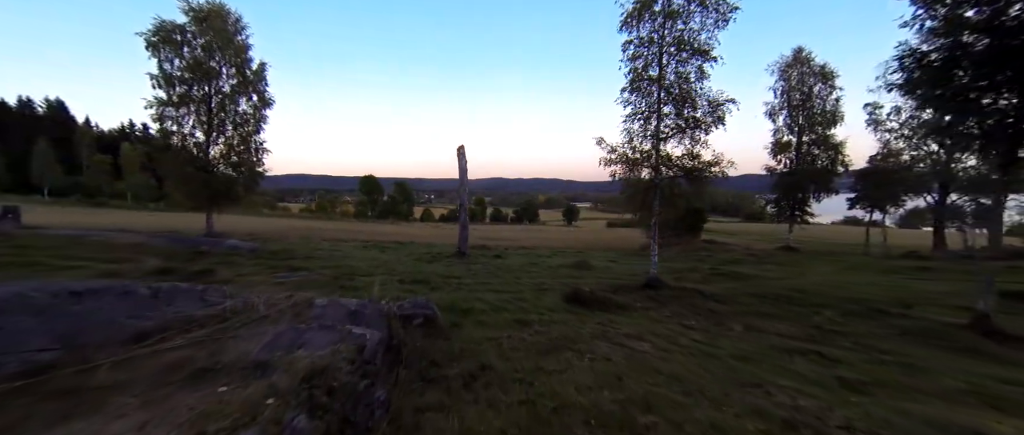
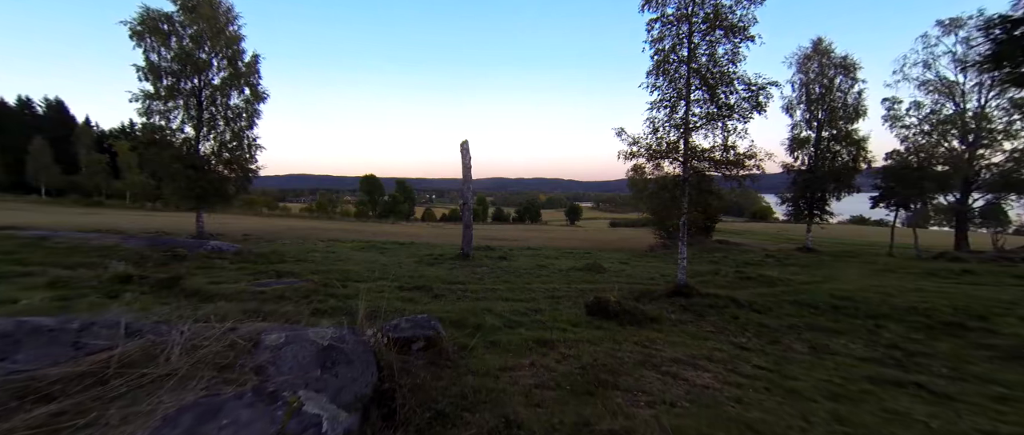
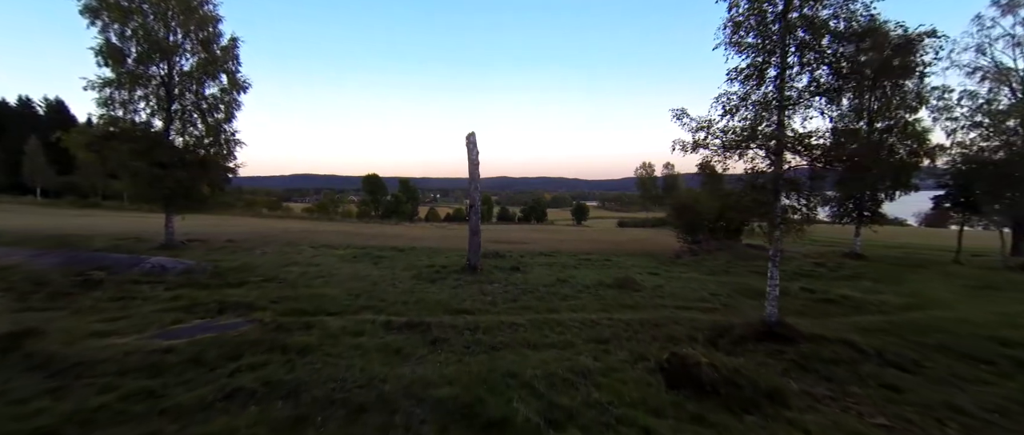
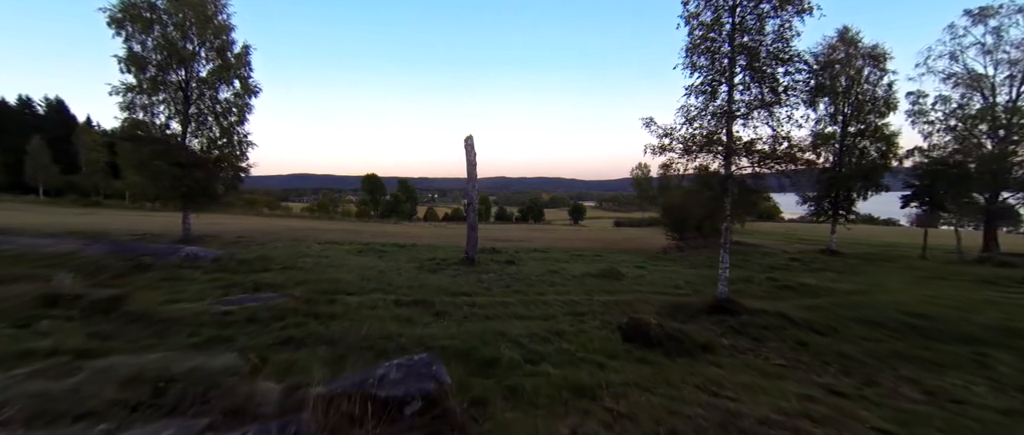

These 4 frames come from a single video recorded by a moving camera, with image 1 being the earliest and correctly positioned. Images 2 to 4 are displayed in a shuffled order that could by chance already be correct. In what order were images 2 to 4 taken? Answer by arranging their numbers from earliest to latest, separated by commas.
2, 4, 3
